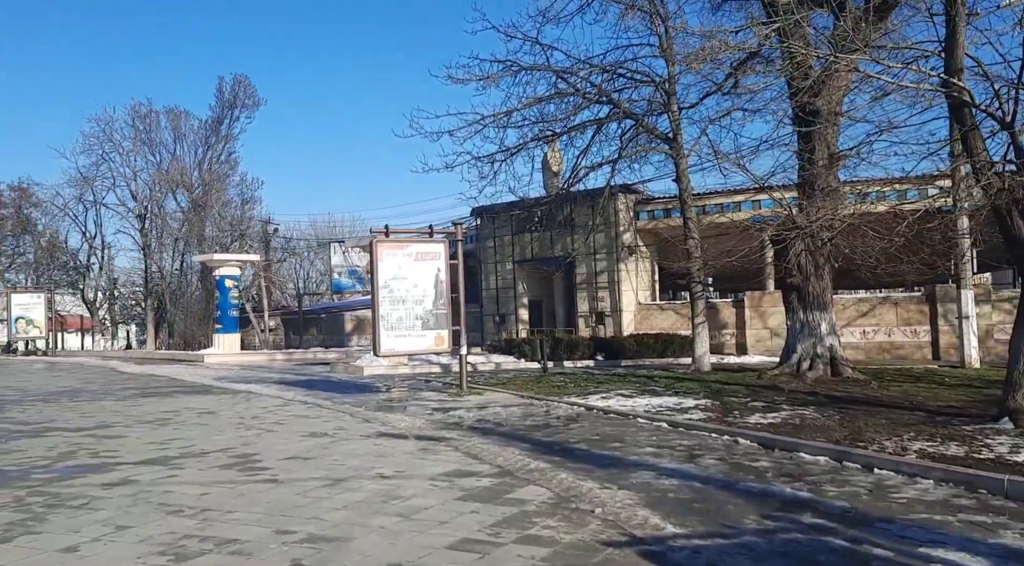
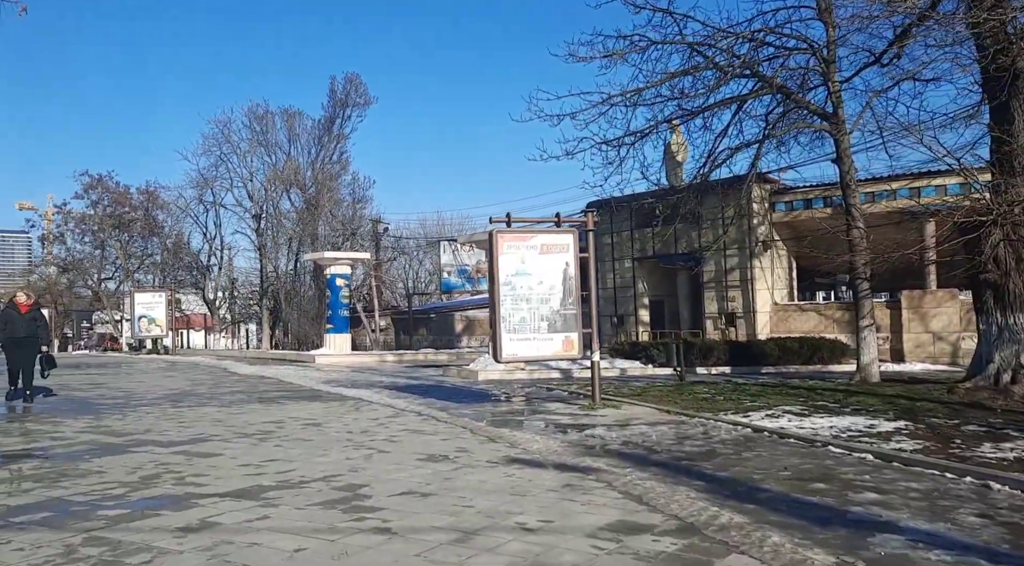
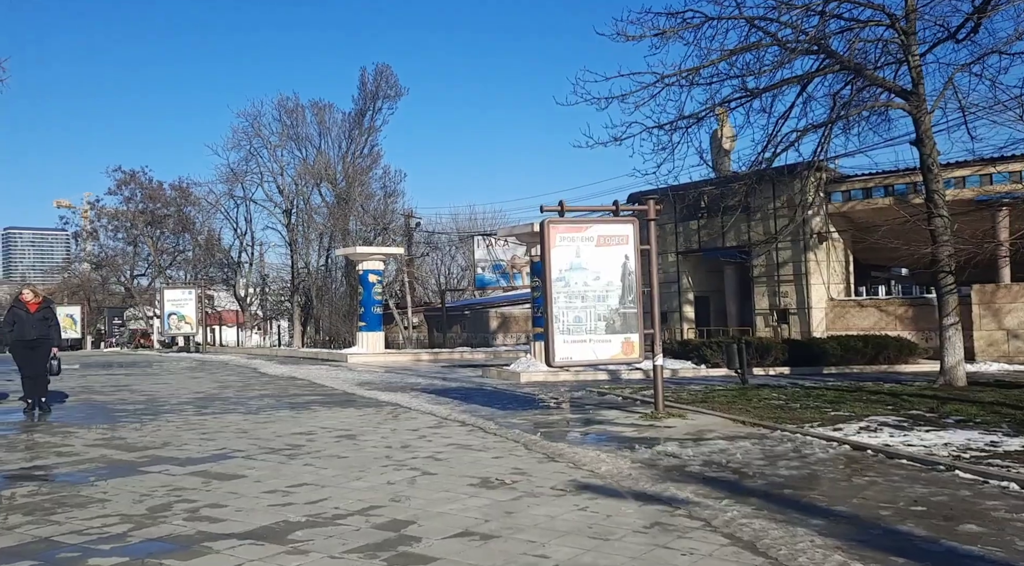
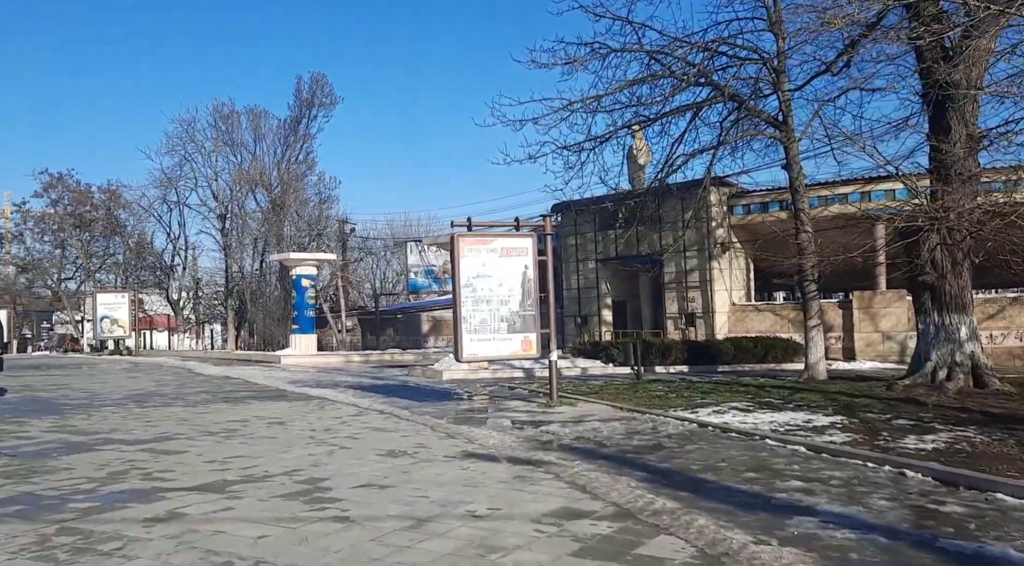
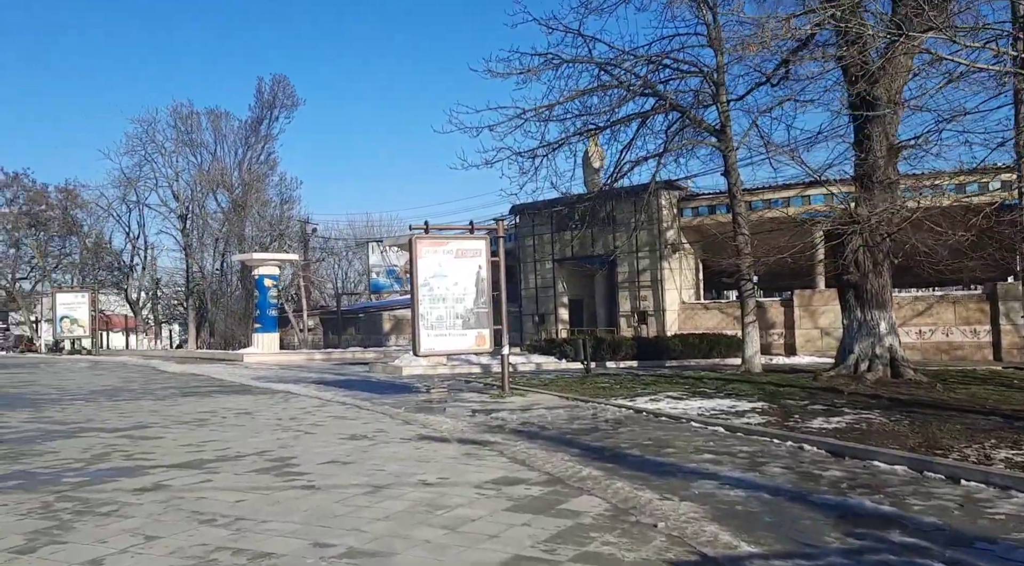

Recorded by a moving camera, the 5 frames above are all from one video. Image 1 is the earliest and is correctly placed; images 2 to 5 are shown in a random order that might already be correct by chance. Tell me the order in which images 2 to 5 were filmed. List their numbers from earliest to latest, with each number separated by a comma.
5, 4, 2, 3
